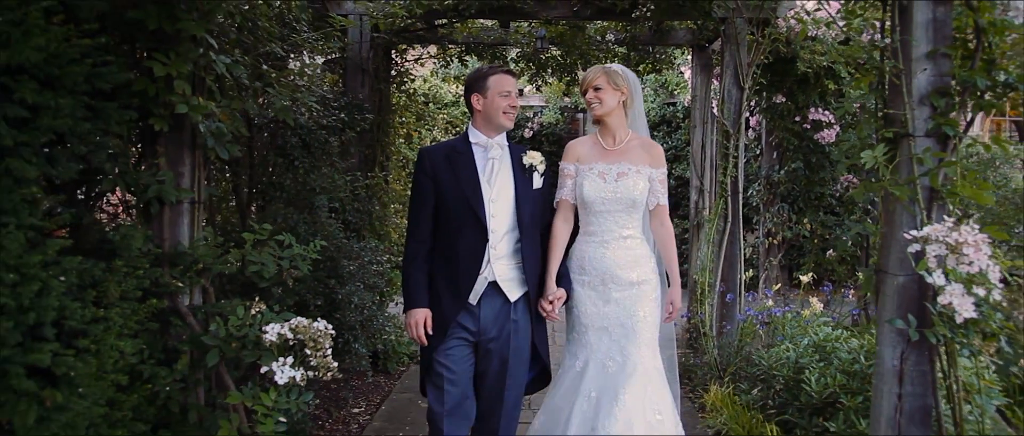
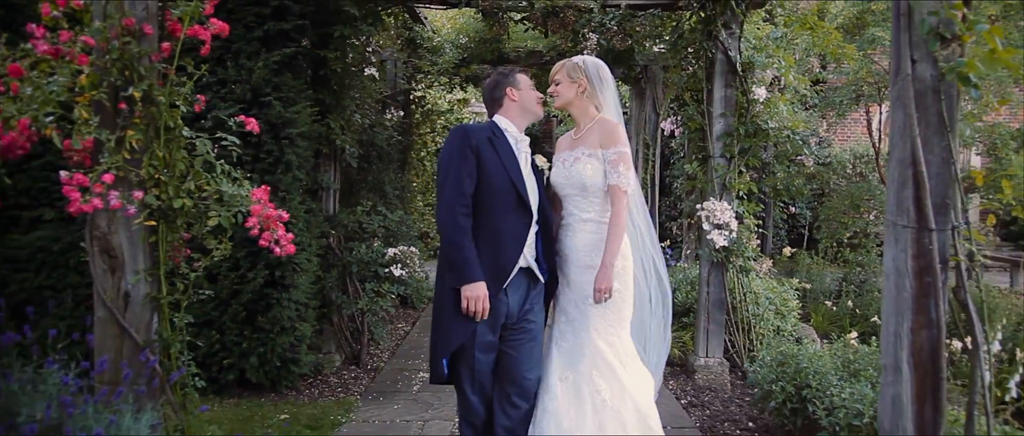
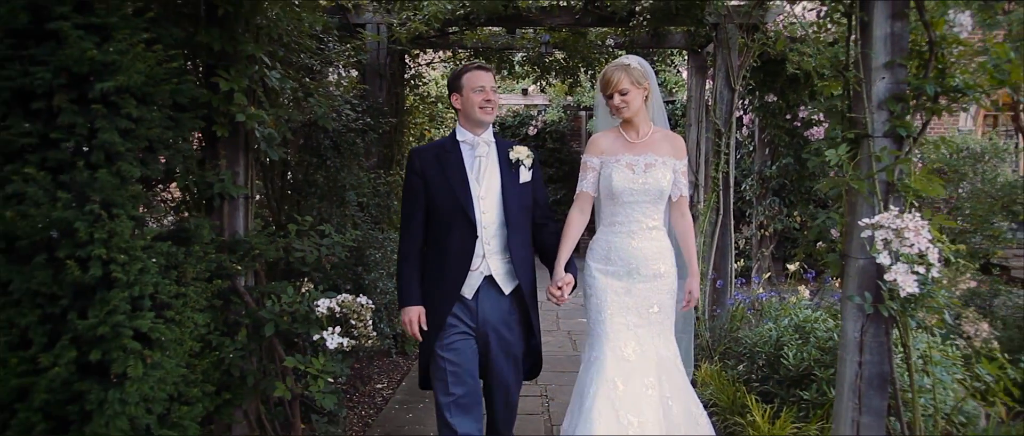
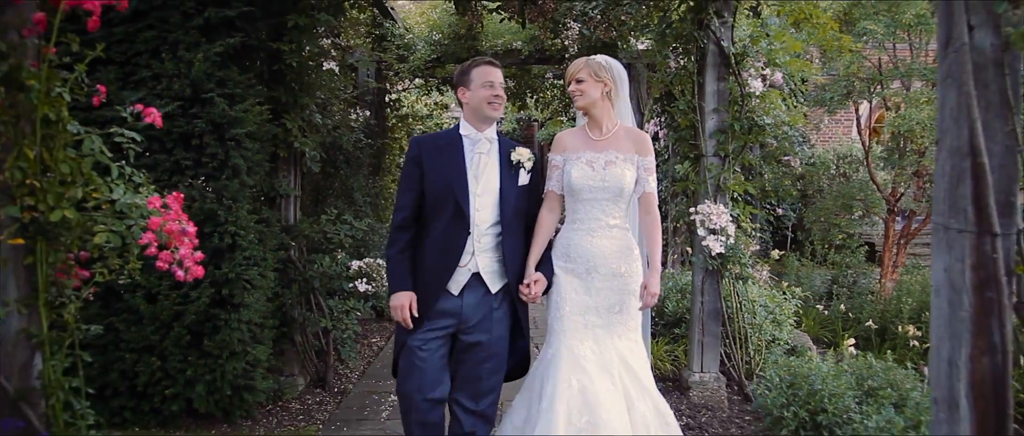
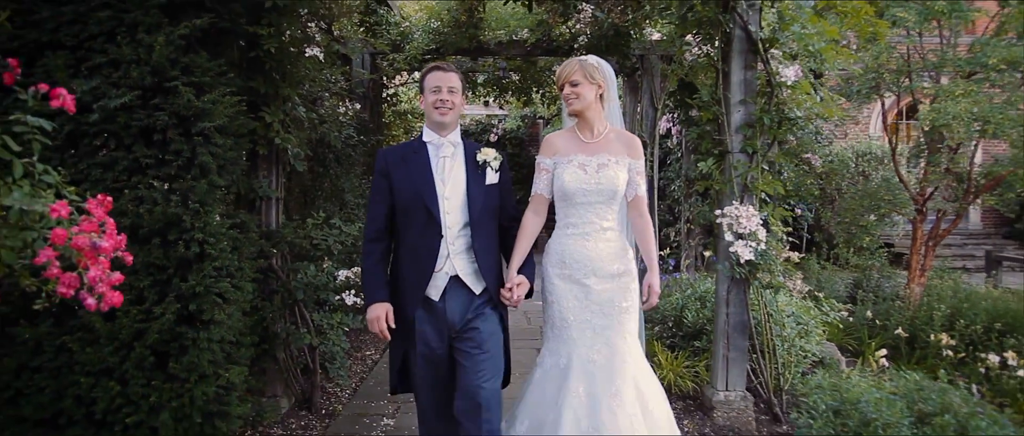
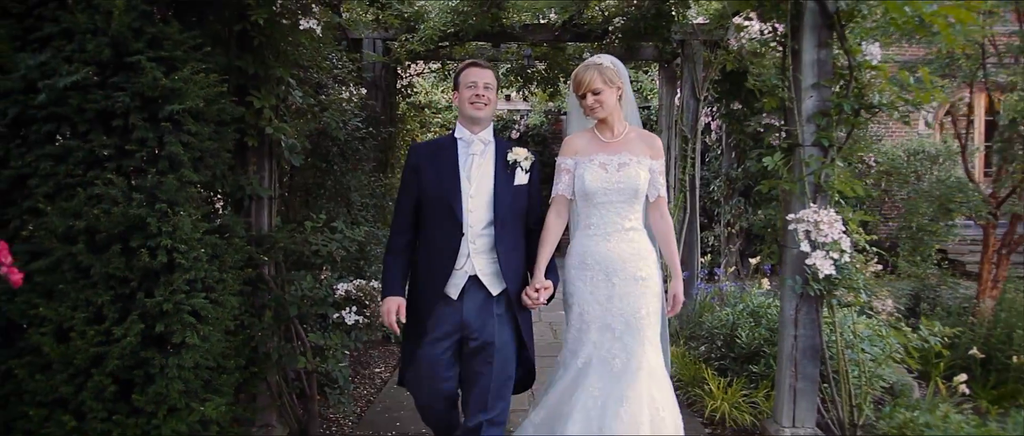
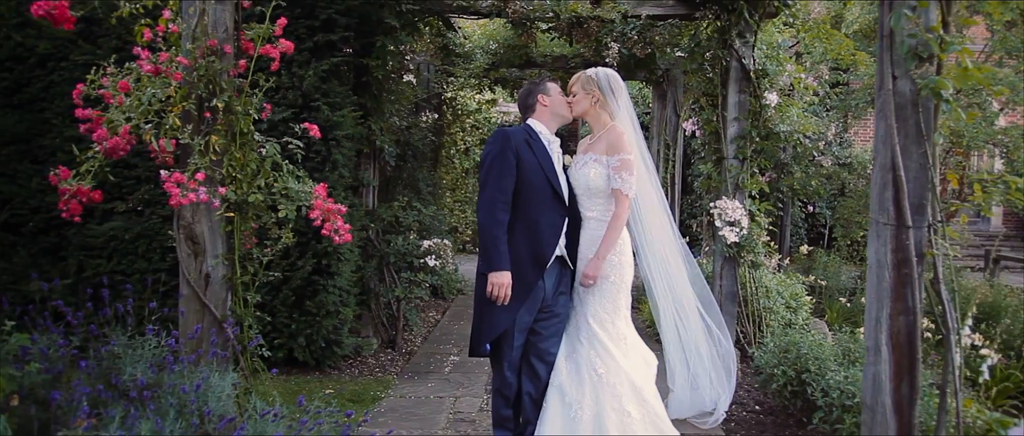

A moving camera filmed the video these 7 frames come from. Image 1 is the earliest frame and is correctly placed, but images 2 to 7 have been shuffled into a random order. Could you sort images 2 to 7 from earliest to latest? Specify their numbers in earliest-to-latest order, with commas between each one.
3, 6, 5, 4, 2, 7
